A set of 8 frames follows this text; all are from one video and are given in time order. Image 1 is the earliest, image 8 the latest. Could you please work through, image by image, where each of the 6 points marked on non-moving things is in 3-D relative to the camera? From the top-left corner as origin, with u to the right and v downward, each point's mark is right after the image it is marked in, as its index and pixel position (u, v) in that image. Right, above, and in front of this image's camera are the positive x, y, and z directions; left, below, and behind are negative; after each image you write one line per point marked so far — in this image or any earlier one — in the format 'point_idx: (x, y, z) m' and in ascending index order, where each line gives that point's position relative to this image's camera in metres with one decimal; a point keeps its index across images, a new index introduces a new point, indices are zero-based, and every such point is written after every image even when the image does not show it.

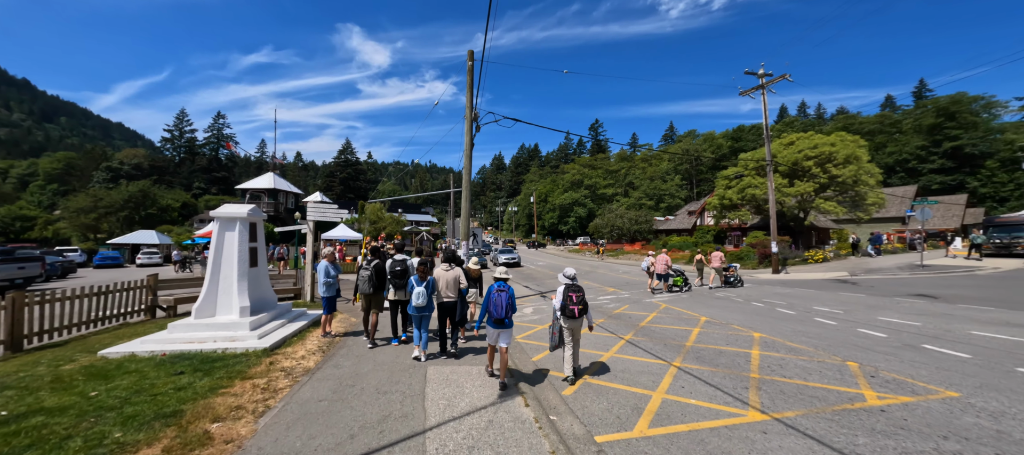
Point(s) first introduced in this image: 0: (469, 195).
0: (-1.5, +1.1, +13.2) m
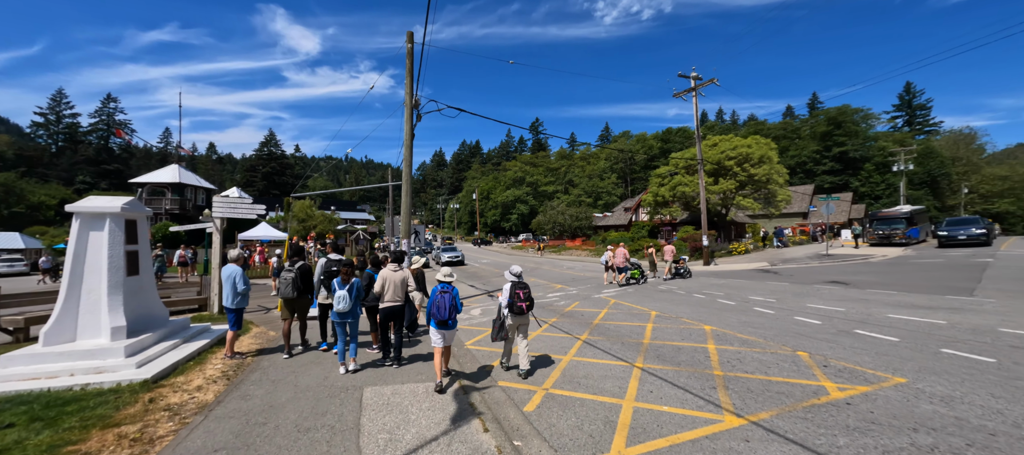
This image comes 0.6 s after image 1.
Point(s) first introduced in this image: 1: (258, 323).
0: (-3.3, +1.2, +12.2) m
1: (-5.8, -2.2, +8.7) m
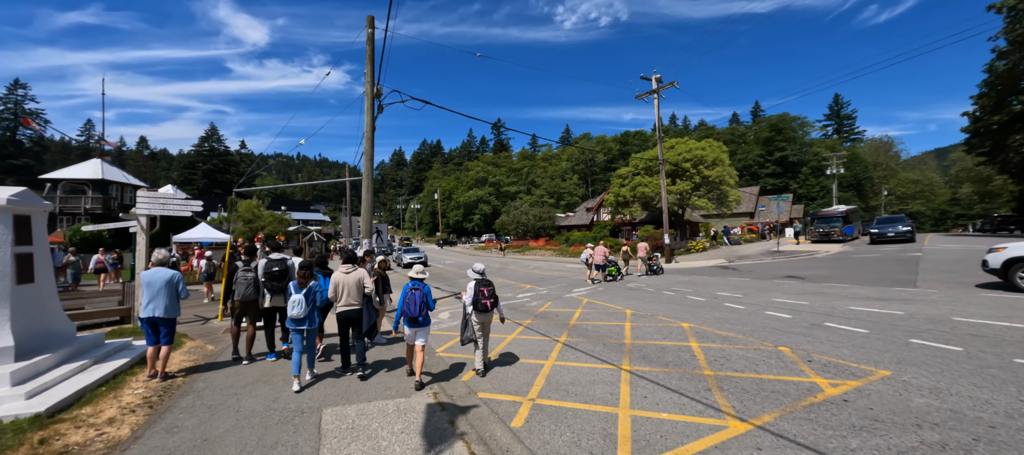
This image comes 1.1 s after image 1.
0: (-4.2, +1.3, +11.3) m
1: (-6.3, -2.2, +7.6) m
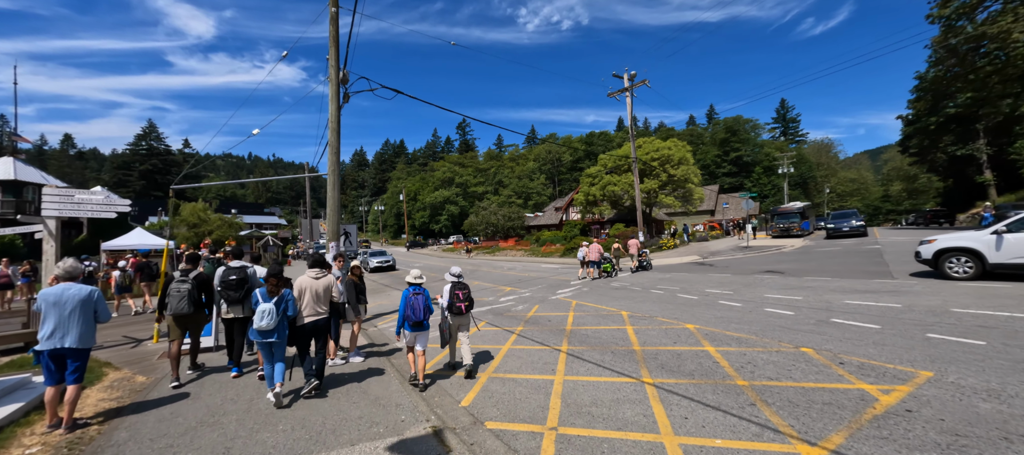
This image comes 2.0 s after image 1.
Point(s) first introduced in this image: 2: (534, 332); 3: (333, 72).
0: (-4.7, +1.2, +10.1) m
1: (-6.4, -2.2, +6.3) m
2: (+0.5, -2.2, +8.0) m
3: (-5.0, +4.3, +10.6) m
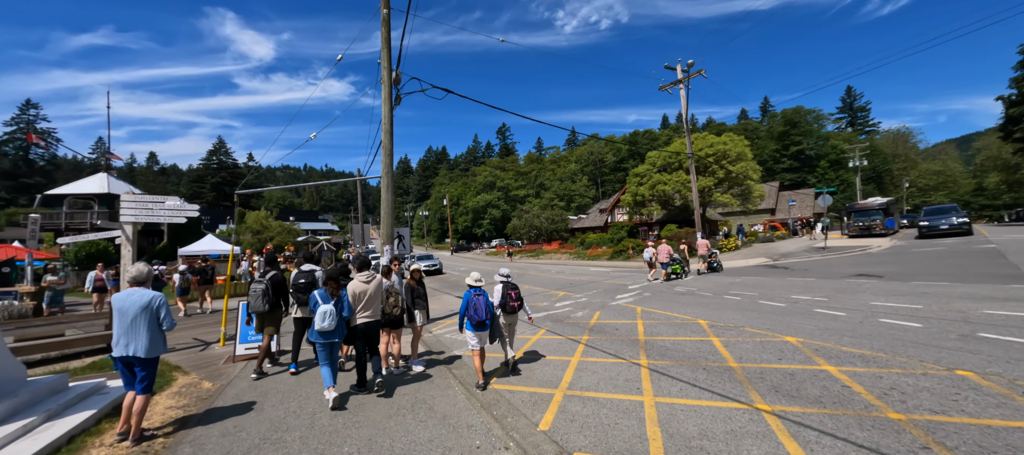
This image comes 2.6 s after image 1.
0: (-3.2, +1.1, +9.9) m
1: (-5.3, -2.3, +6.3) m
2: (+1.7, -2.2, +7.3) m
3: (-3.5, +4.3, +10.5) m
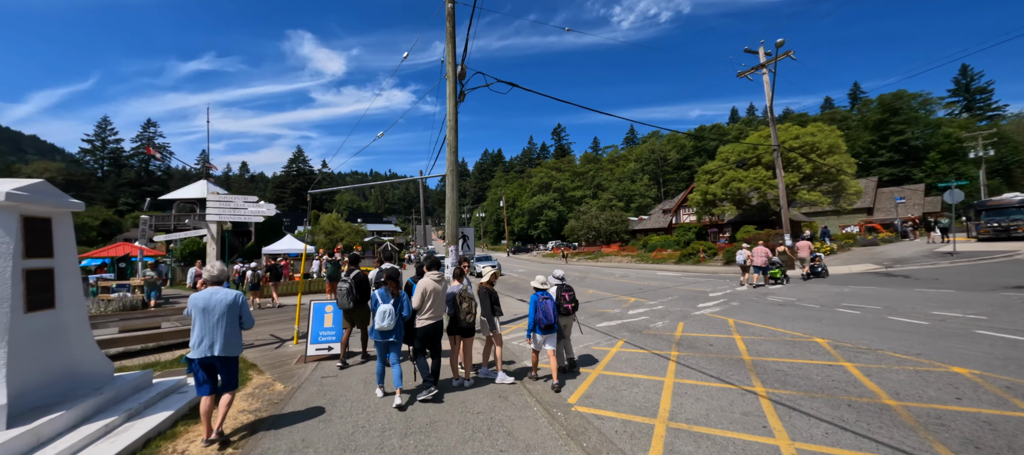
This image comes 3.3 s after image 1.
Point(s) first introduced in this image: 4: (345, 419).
0: (-1.5, +1.2, +9.6) m
1: (-4.1, -2.3, +6.2) m
2: (+3.0, -2.2, +6.3) m
3: (-1.7, +4.3, +10.2) m
4: (-1.9, -2.1, +4.2) m
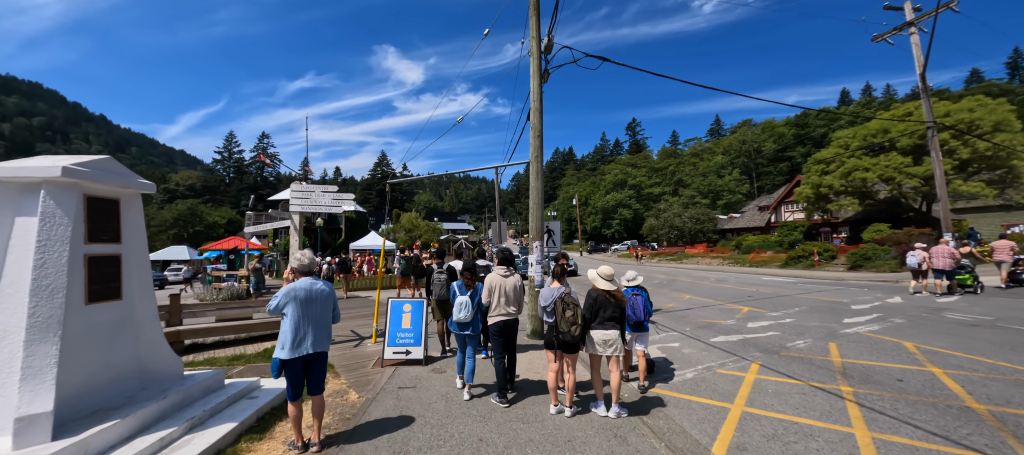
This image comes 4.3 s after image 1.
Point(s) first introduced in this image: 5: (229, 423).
0: (+0.6, +1.3, +8.6) m
1: (-2.6, -2.1, +5.7) m
2: (+4.4, -2.0, +4.5) m
3: (+0.5, +4.4, +9.2) m
4: (-0.8, -2.0, +3.4) m
5: (-2.6, -1.8, +3.5) m
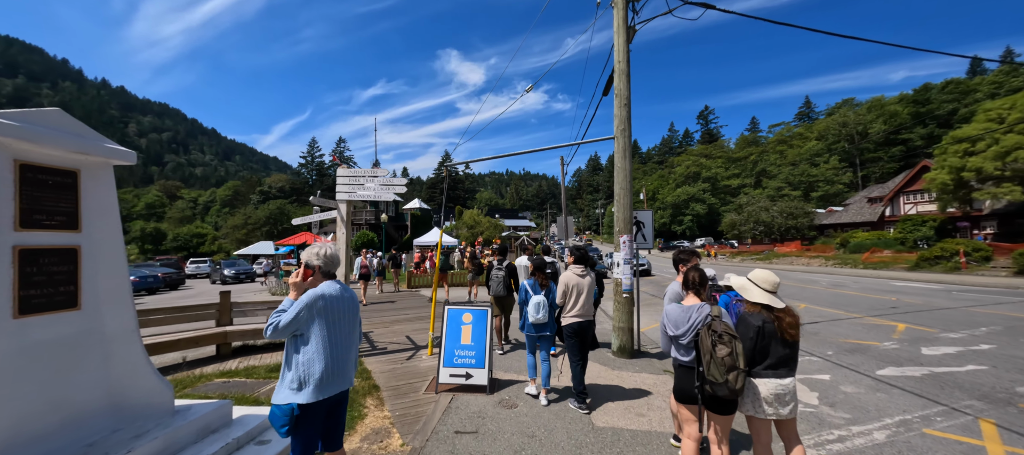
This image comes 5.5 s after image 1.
0: (+2.1, +1.5, +6.9) m
1: (-1.5, -2.0, +4.6) m
2: (+5.2, -1.9, +2.3) m
3: (+2.1, +4.6, +7.5) m
4: (-0.1, -1.9, +2.0) m
5: (-1.9, -1.7, +2.5) m
